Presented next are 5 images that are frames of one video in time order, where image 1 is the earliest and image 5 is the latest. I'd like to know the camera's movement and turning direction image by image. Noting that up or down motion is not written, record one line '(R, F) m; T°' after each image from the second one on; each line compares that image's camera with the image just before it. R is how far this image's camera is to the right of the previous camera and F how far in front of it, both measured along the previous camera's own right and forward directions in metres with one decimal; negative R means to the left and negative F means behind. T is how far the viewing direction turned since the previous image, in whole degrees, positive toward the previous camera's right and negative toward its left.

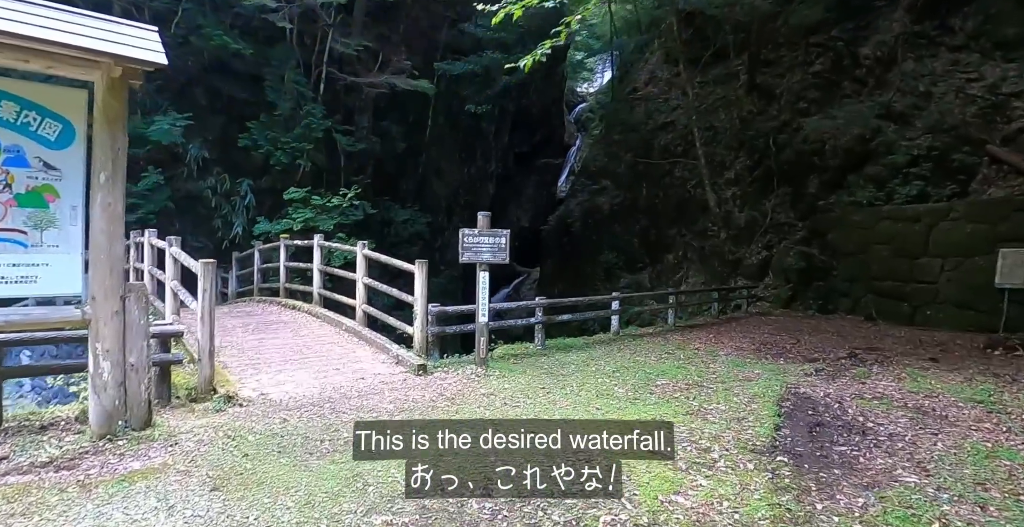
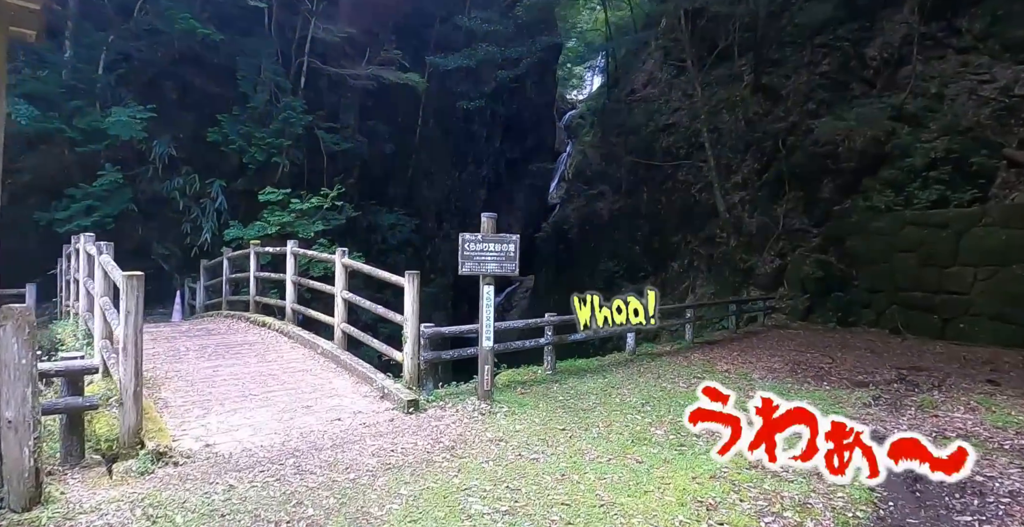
(-0.2, +0.9) m; +1°
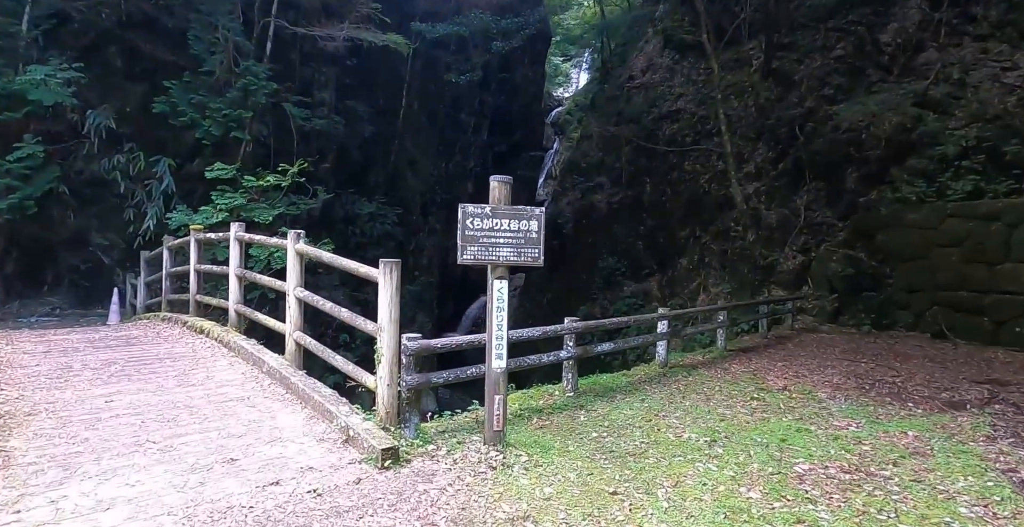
(-0.2, +1.3) m; +2°
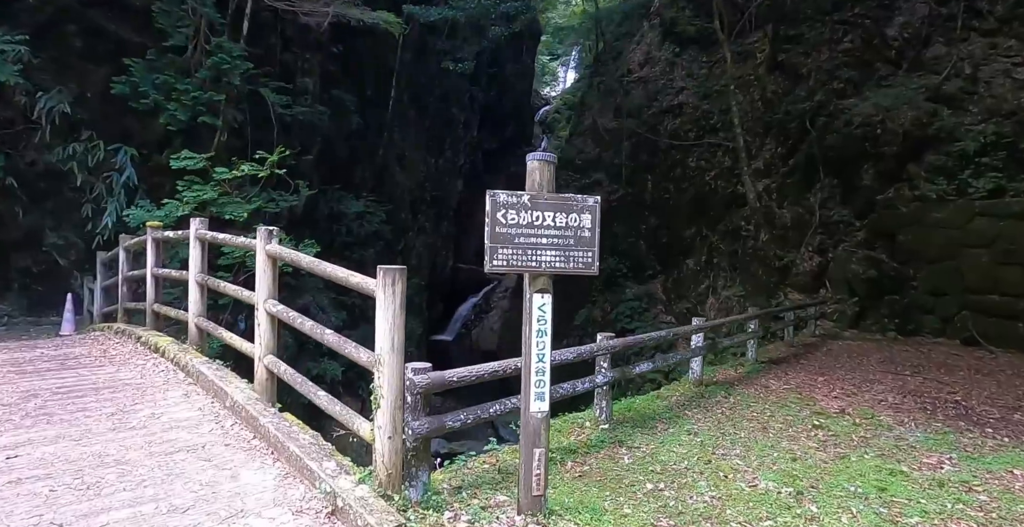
(-0.2, +0.8) m; +1°
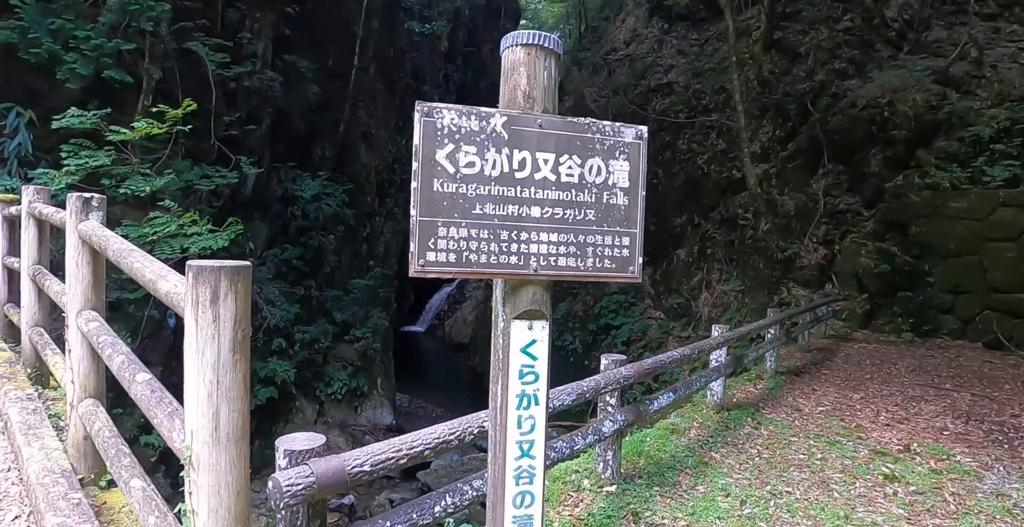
(0.0, +1.1) m; +2°
